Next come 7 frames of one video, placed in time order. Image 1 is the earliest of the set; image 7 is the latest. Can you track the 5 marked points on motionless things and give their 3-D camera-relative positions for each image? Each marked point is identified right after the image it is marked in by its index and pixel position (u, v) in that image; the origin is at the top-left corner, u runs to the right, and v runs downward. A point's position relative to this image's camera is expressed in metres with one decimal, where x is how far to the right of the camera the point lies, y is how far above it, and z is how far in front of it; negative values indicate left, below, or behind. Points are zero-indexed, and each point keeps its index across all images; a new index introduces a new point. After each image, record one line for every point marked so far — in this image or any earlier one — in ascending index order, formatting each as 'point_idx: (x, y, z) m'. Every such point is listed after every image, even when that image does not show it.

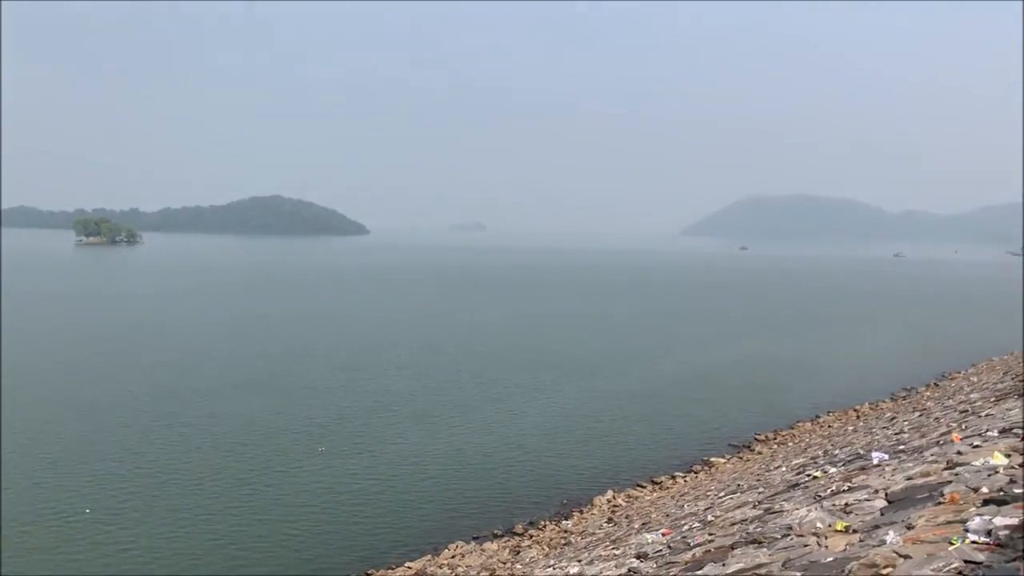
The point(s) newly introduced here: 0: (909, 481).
0: (+5.2, -2.5, +10.1) m
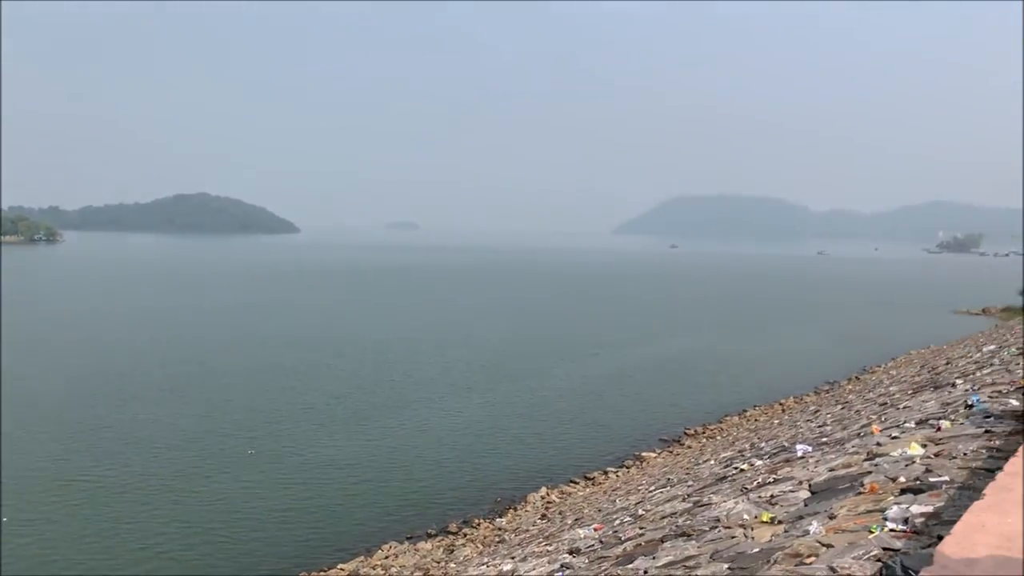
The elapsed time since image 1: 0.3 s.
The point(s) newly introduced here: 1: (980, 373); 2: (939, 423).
0: (+4.3, -2.5, +10.4) m
1: (+7.0, -1.3, +11.7) m
2: (+5.8, -1.8, +10.5) m
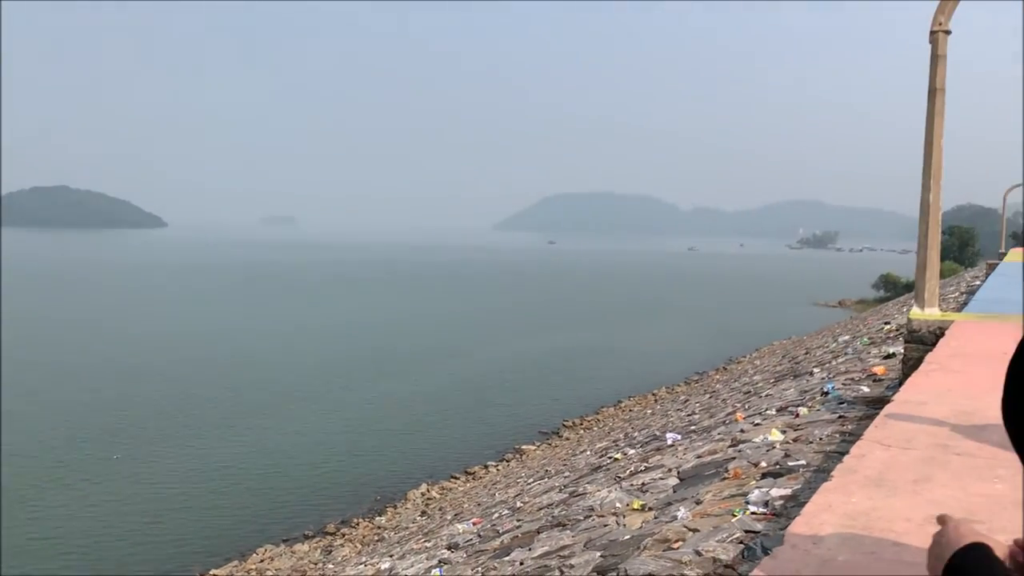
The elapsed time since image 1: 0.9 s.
0: (+2.6, -2.4, +10.7) m
1: (+5.2, -1.2, +12.4) m
2: (+4.1, -1.7, +11.1) m
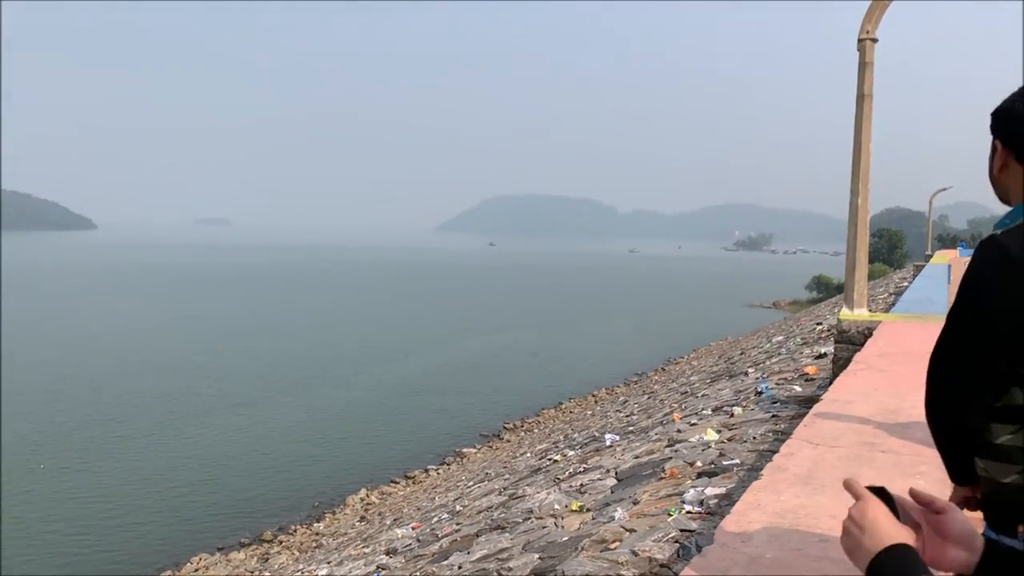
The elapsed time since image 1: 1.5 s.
0: (+1.7, -2.4, +10.9) m
1: (+4.2, -1.2, +12.7) m
2: (+3.2, -1.8, +11.3) m
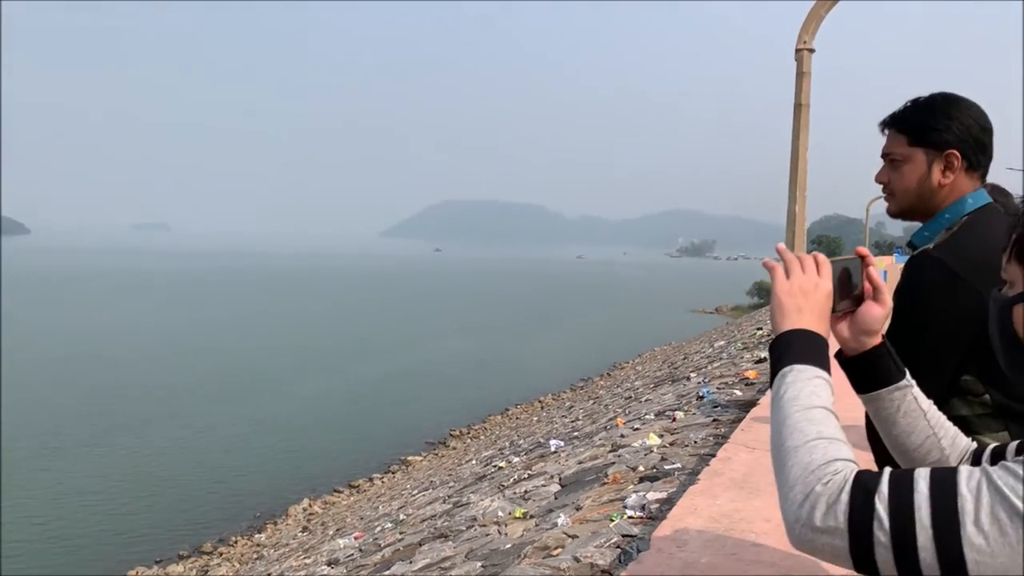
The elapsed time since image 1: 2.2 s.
0: (+0.9, -2.5, +10.9) m
1: (+3.3, -1.3, +12.8) m
2: (+2.4, -1.8, +11.4) m
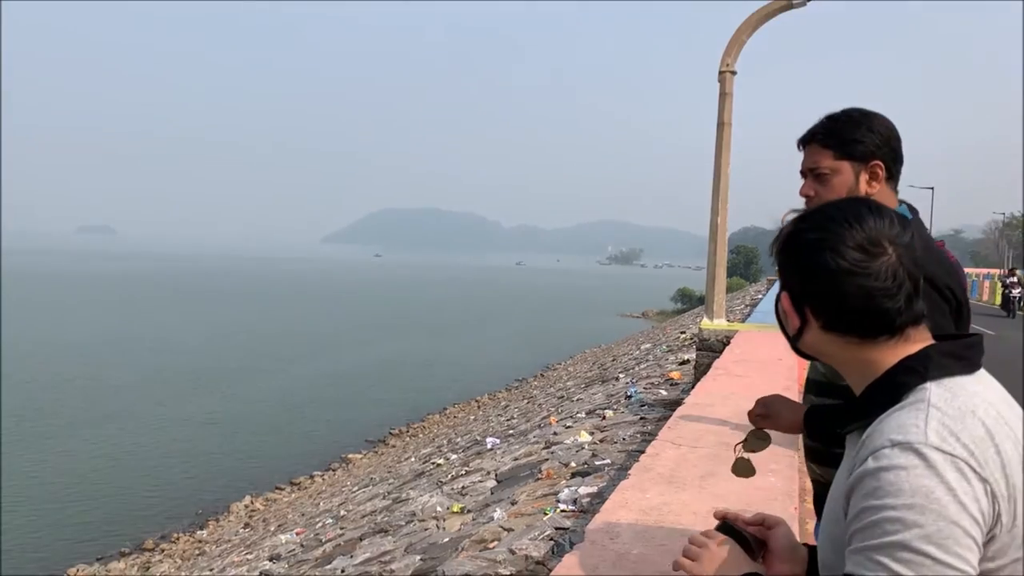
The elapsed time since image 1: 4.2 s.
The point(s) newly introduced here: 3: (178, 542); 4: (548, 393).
0: (0.0, -2.6, +11.5) m
1: (+2.2, -1.4, +13.6) m
2: (+1.4, -1.9, +12.1) m
3: (-5.4, -4.1, +12.6) m
4: (+0.7, -2.0, +14.8) m
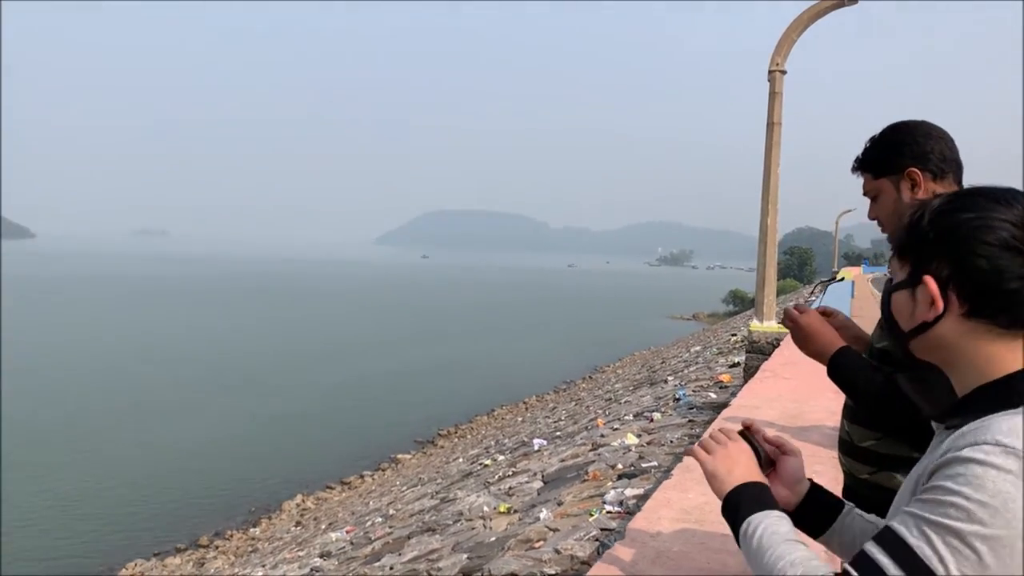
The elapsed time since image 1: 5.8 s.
0: (+0.7, -2.6, +11.5) m
1: (+3.1, -1.4, +13.4) m
2: (+2.1, -2.0, +12.0) m
3: (-4.7, -4.2, +13.0) m
4: (+1.7, -2.1, +14.7) m
